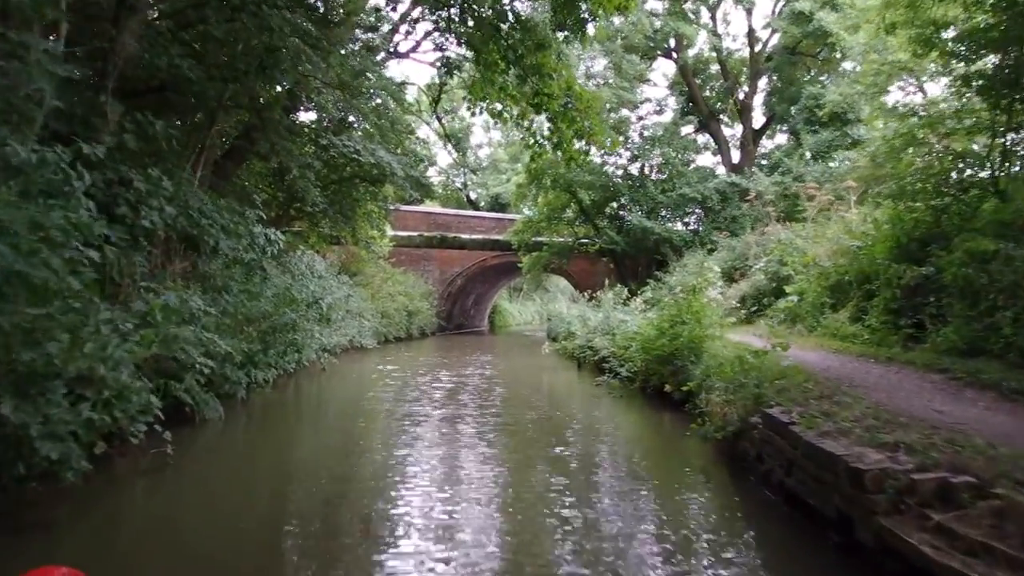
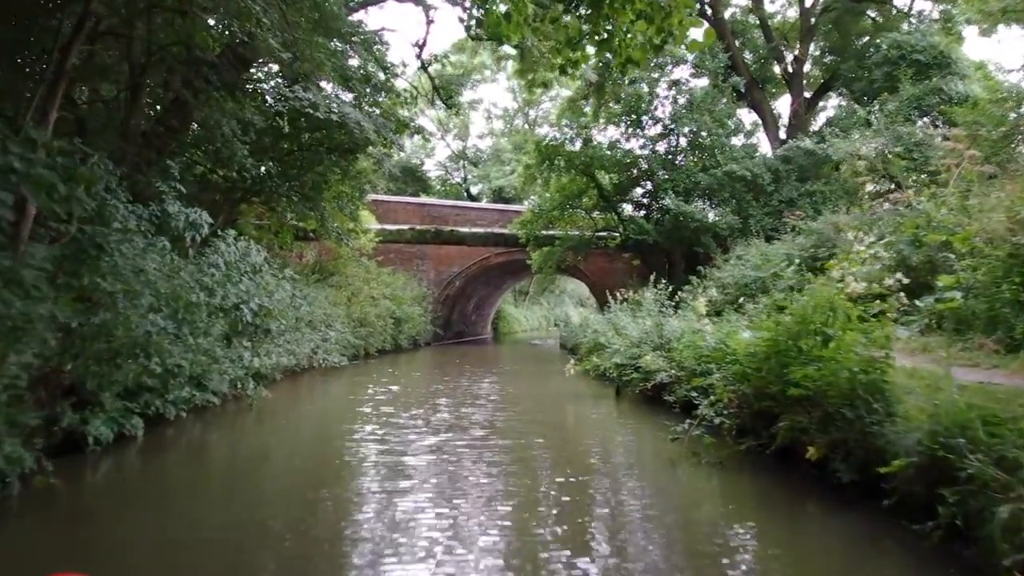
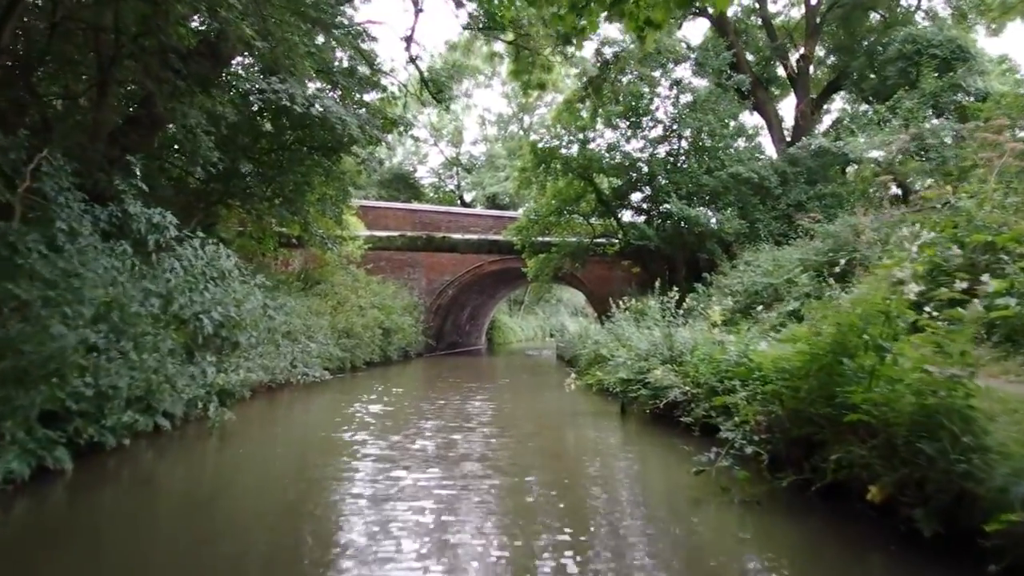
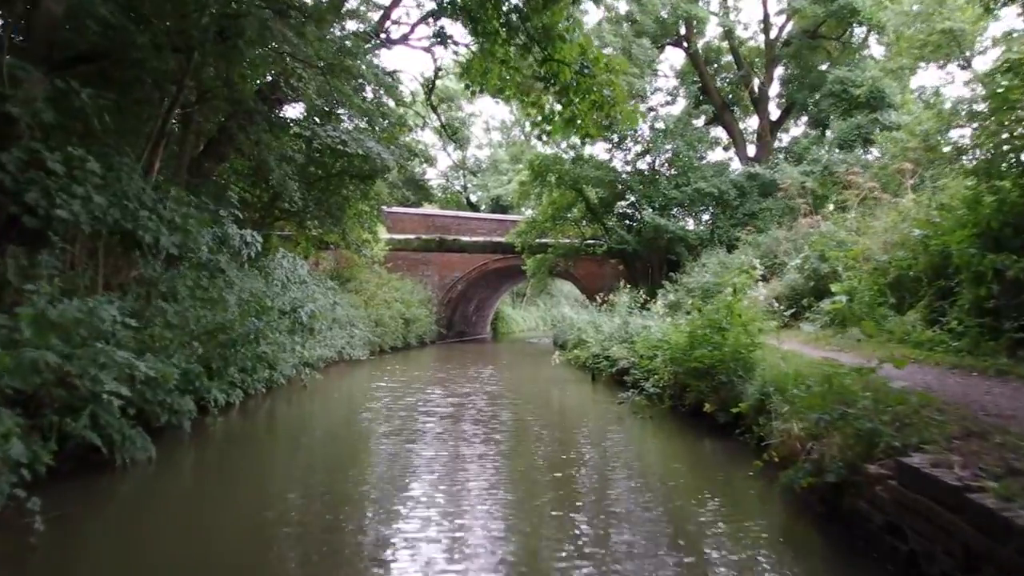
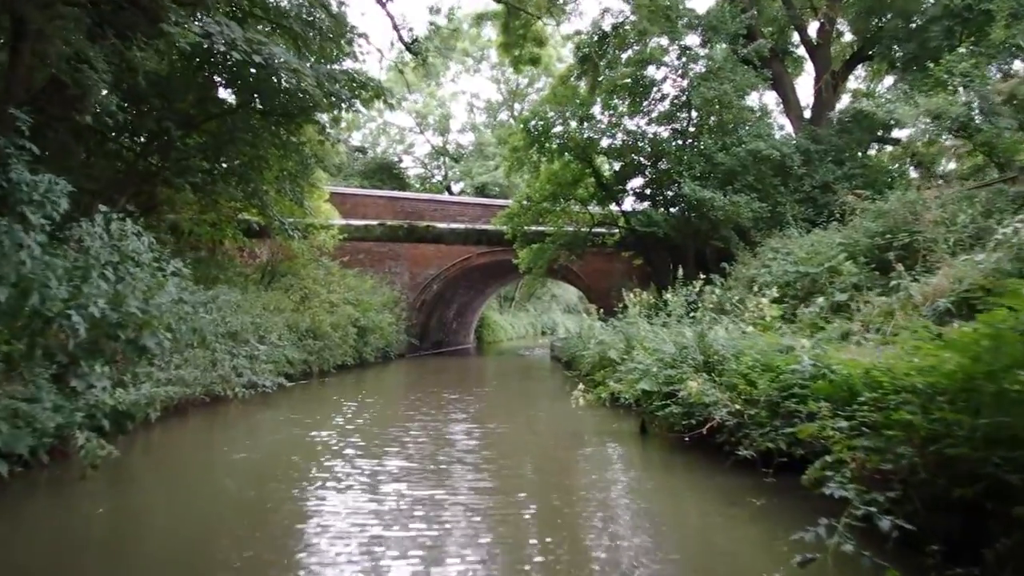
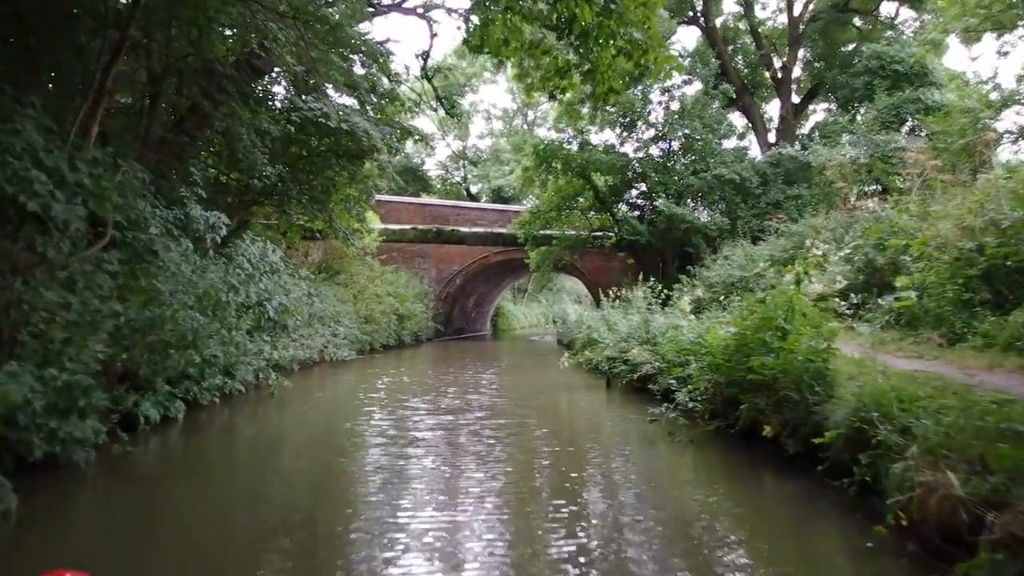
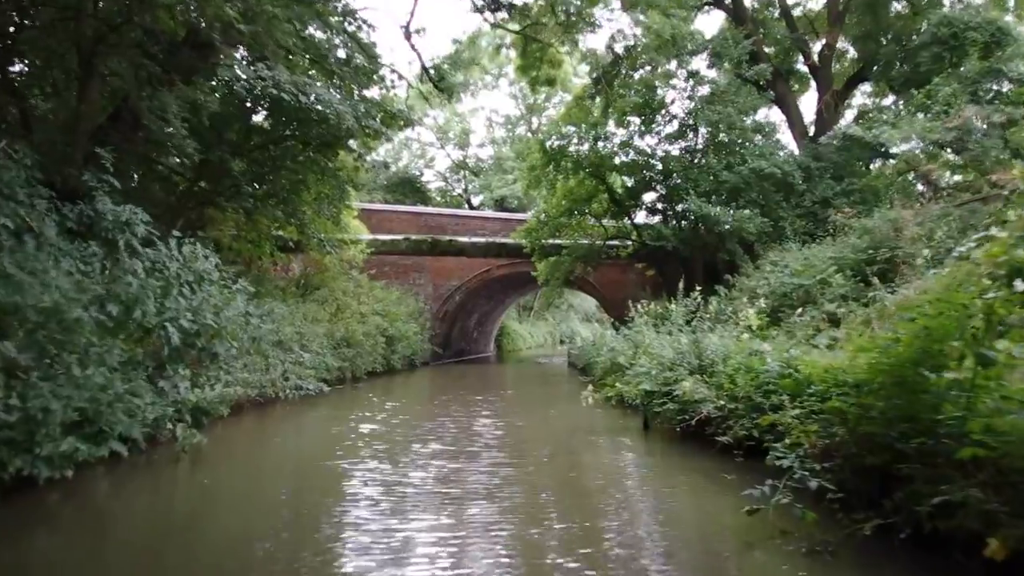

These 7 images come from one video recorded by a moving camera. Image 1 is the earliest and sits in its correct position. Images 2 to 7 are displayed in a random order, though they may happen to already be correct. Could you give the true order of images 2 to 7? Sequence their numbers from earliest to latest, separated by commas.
4, 6, 2, 3, 7, 5
